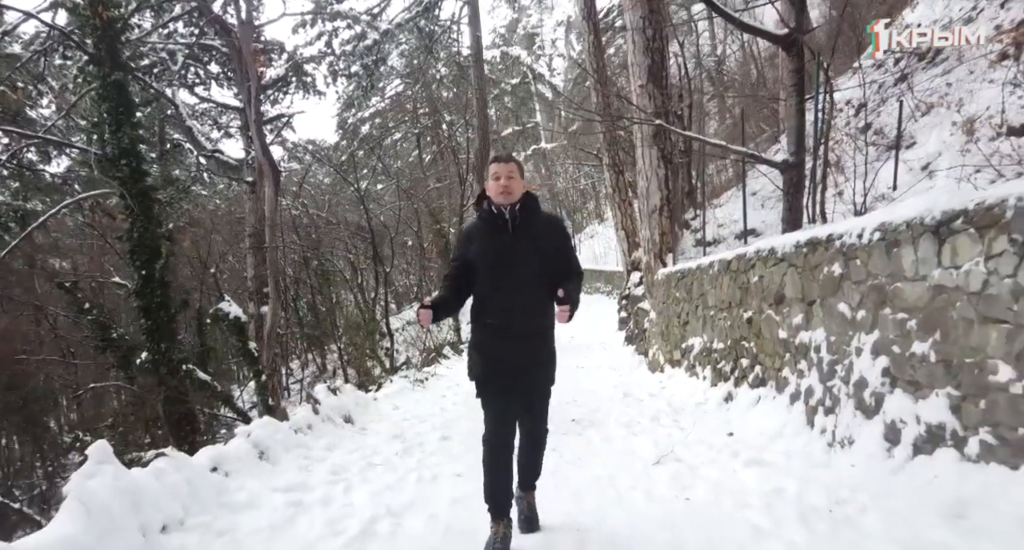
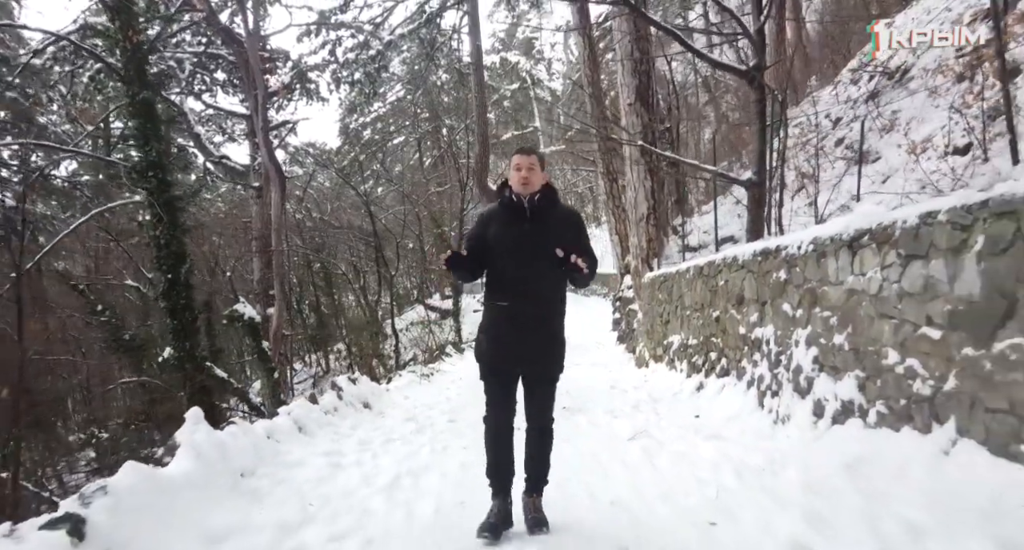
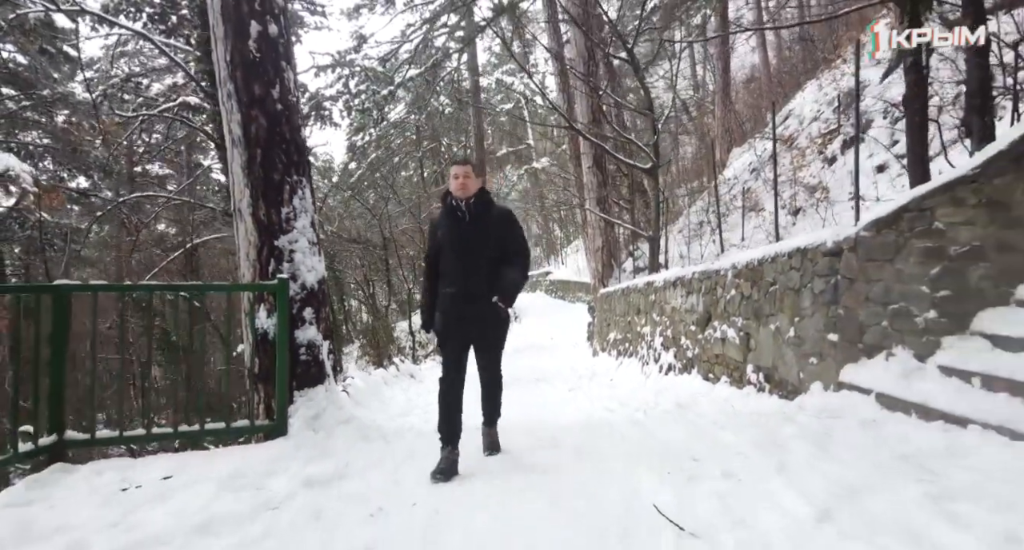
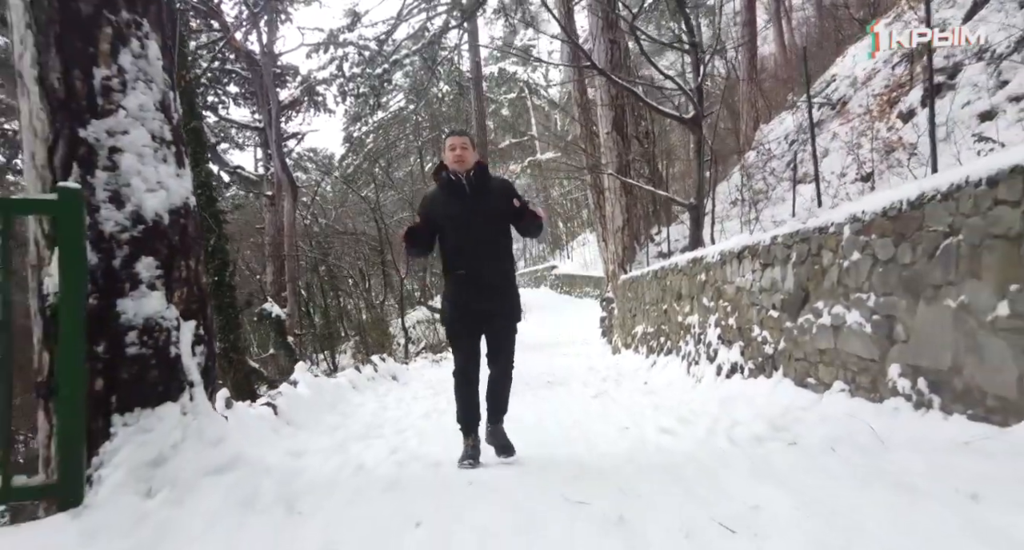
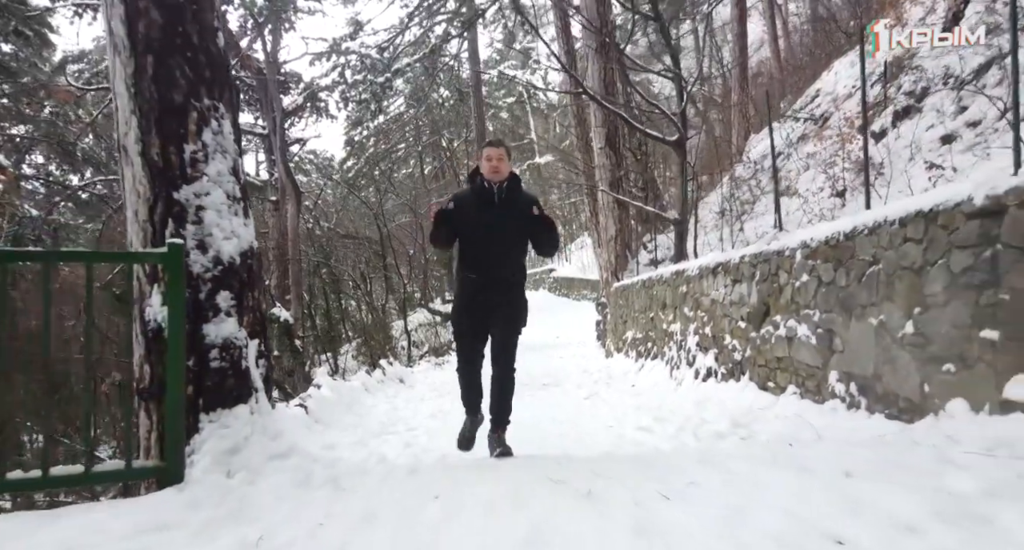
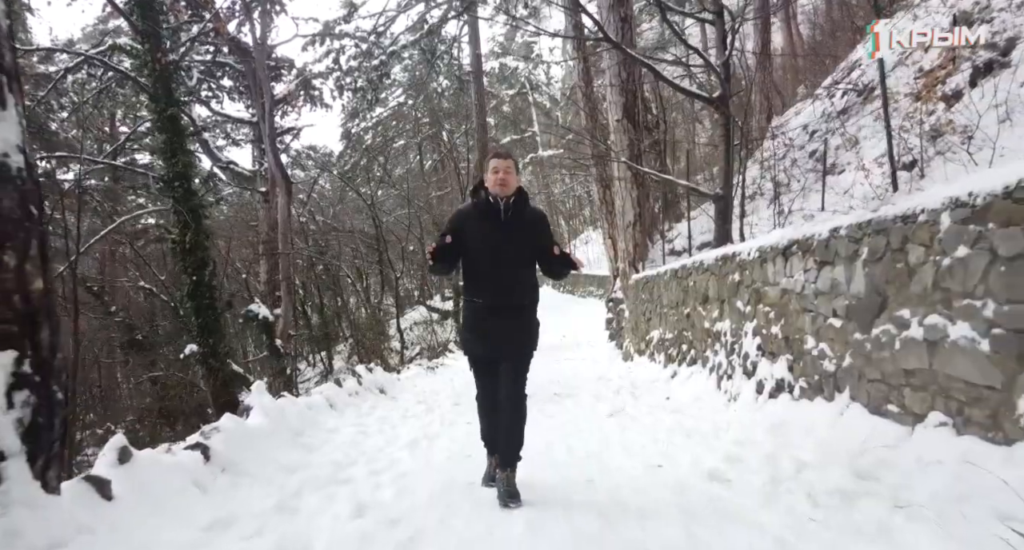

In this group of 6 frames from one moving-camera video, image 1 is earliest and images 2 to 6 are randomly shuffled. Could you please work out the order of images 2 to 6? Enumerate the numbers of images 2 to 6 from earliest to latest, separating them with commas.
2, 6, 4, 5, 3
